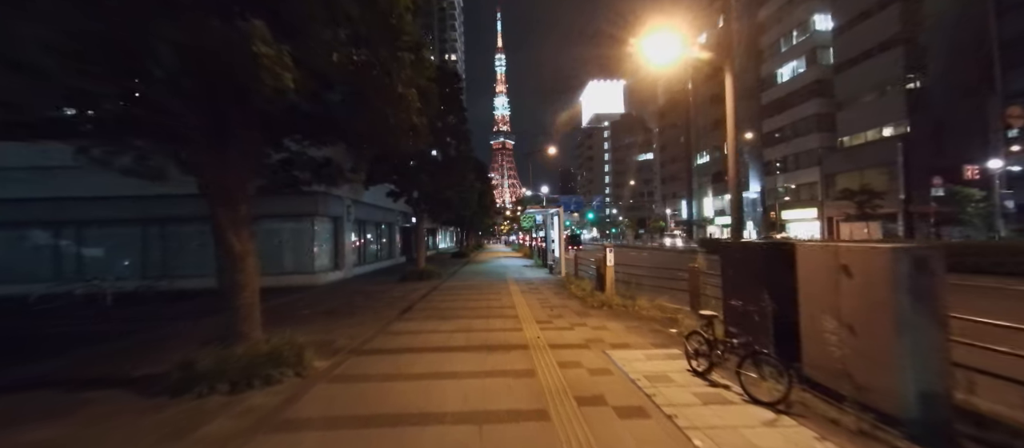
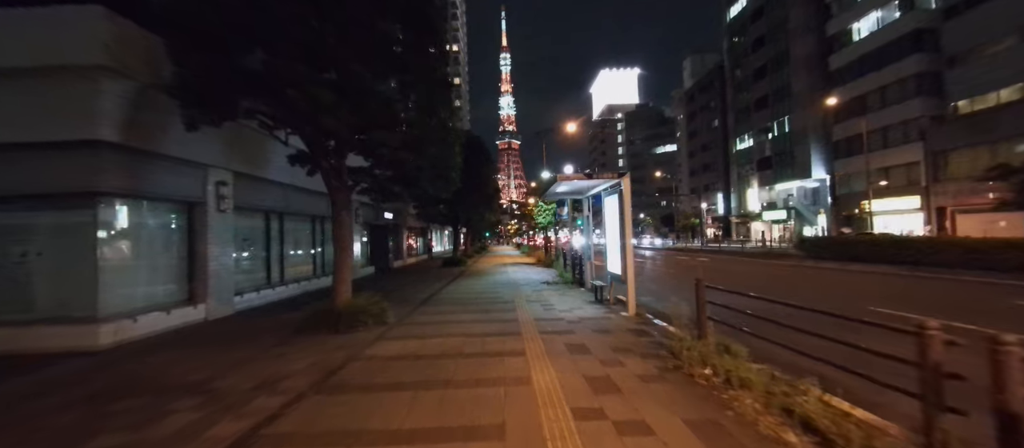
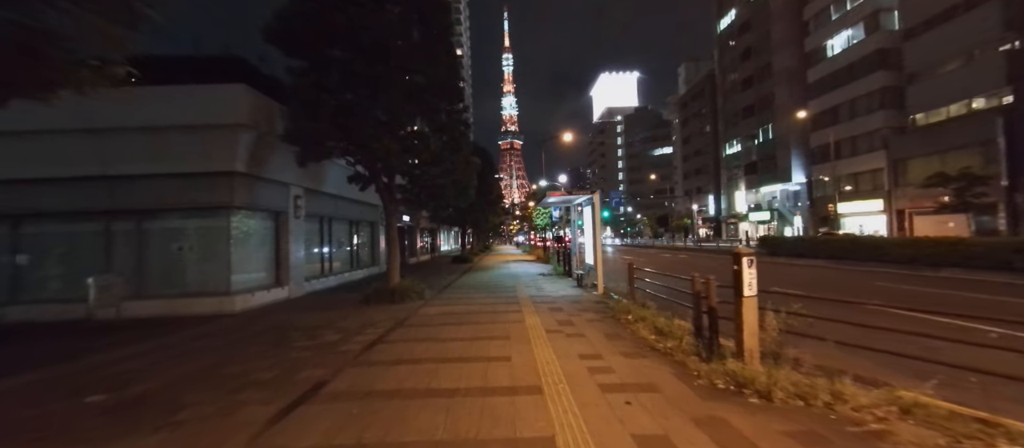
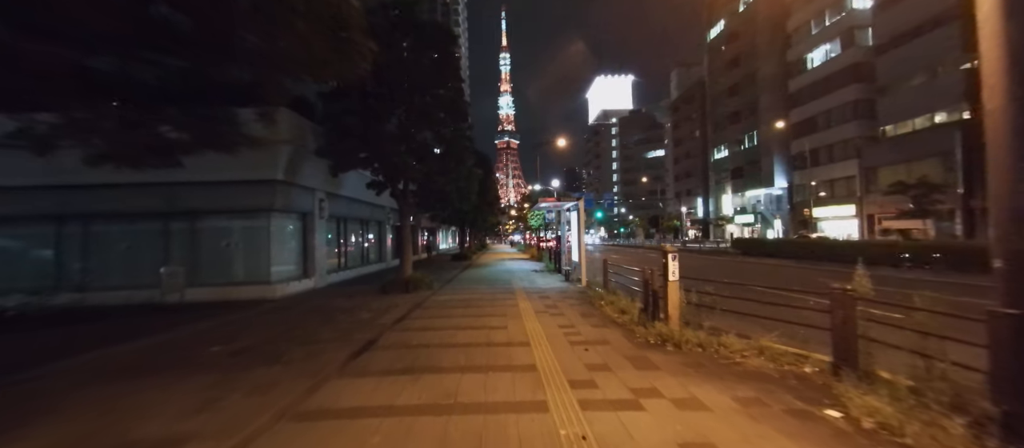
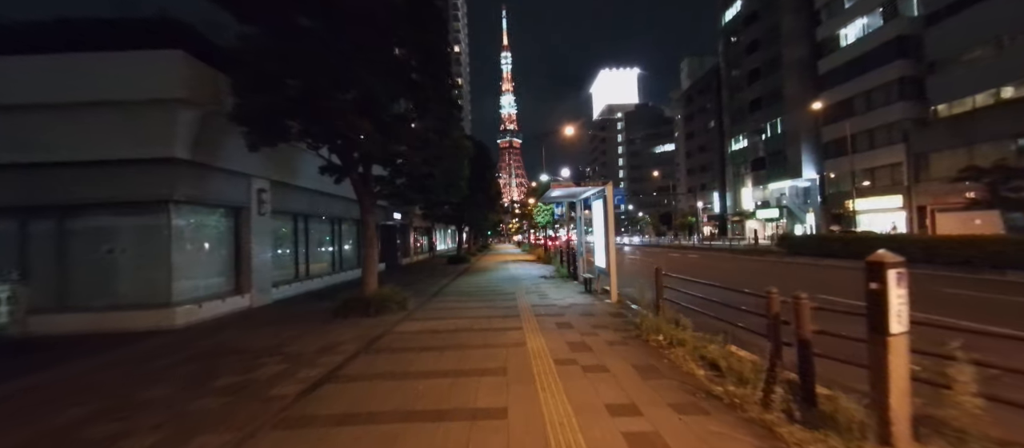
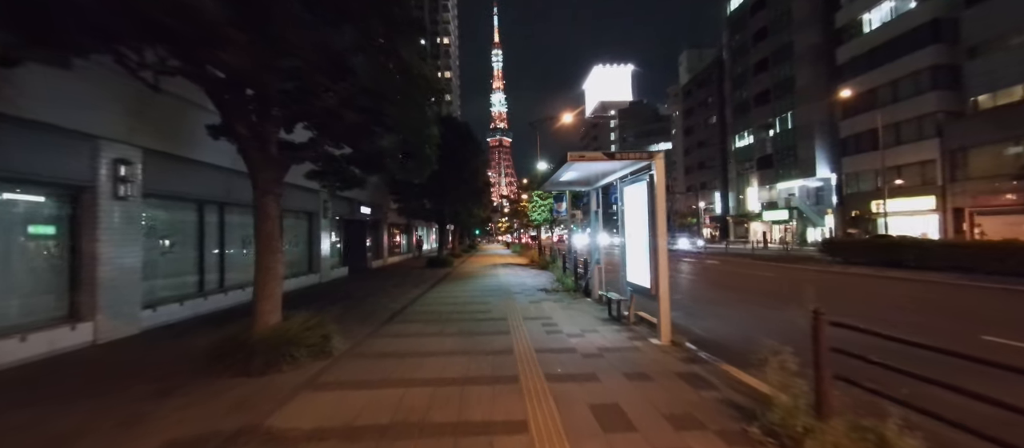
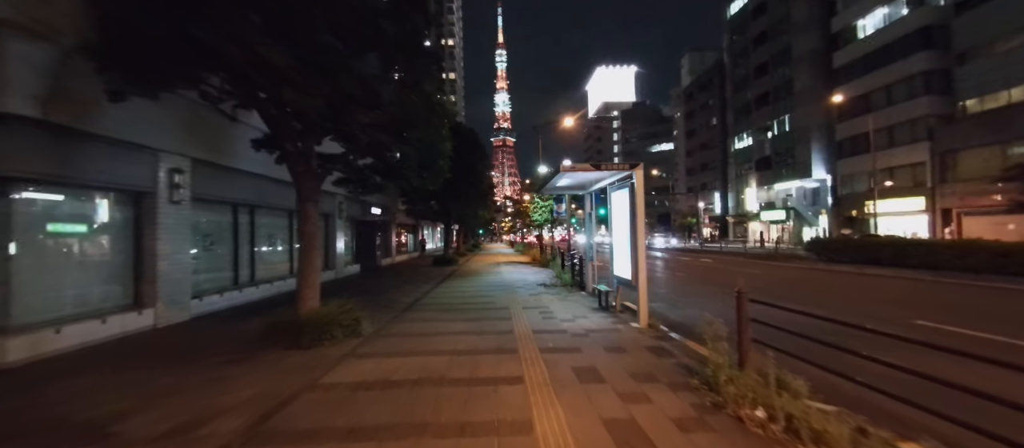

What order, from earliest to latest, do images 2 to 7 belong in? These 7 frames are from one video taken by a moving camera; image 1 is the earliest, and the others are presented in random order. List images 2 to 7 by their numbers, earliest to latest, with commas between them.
4, 3, 5, 2, 7, 6
